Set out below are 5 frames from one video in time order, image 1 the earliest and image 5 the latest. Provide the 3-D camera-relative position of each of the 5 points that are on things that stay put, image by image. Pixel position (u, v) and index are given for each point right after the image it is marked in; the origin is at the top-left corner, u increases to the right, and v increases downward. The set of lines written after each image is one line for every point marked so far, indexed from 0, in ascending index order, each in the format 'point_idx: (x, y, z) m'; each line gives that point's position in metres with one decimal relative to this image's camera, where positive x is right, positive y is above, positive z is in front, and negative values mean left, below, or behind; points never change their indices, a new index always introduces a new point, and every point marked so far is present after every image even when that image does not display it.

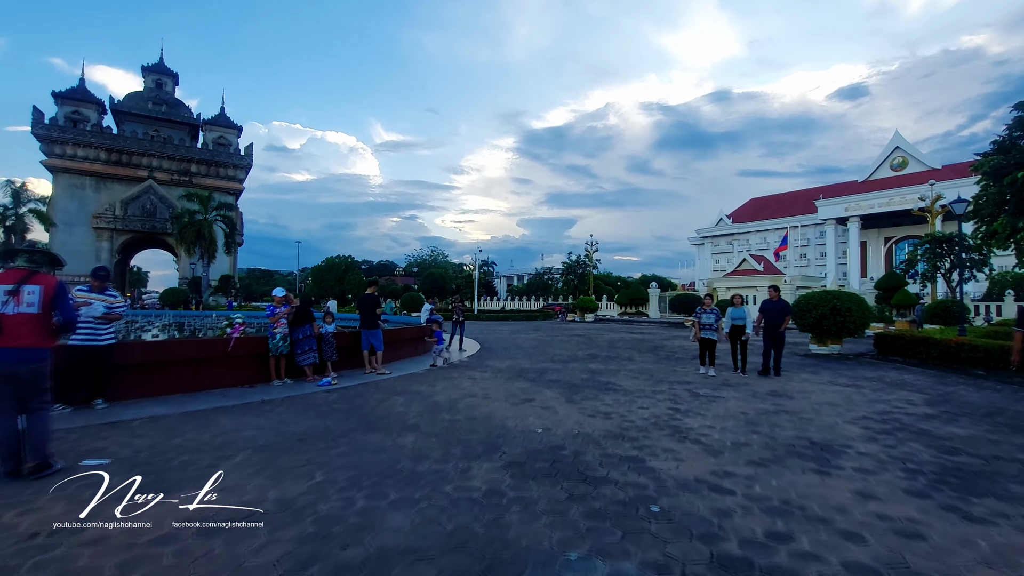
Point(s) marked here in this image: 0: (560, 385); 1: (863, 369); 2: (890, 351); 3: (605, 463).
0: (+0.7, -1.4, +8.1) m
1: (+6.9, -1.6, +10.7) m
2: (+9.4, -1.6, +13.5) m
3: (+0.7, -1.3, +4.0) m
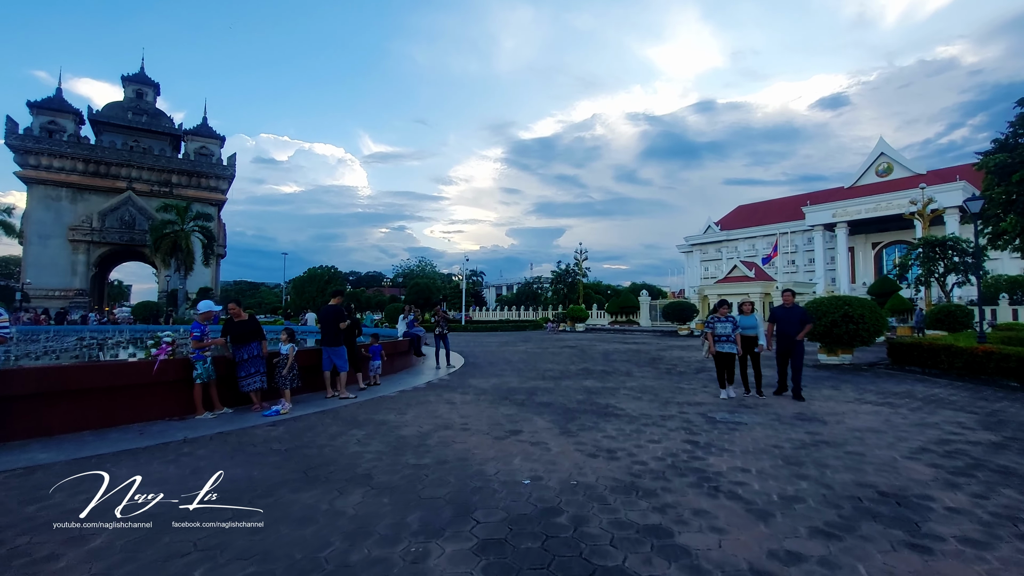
0: (+0.5, -1.5, +6.9) m
1: (+6.7, -1.7, +9.7) m
2: (+9.1, -1.7, +12.5) m
3: (+0.6, -1.3, +2.8) m
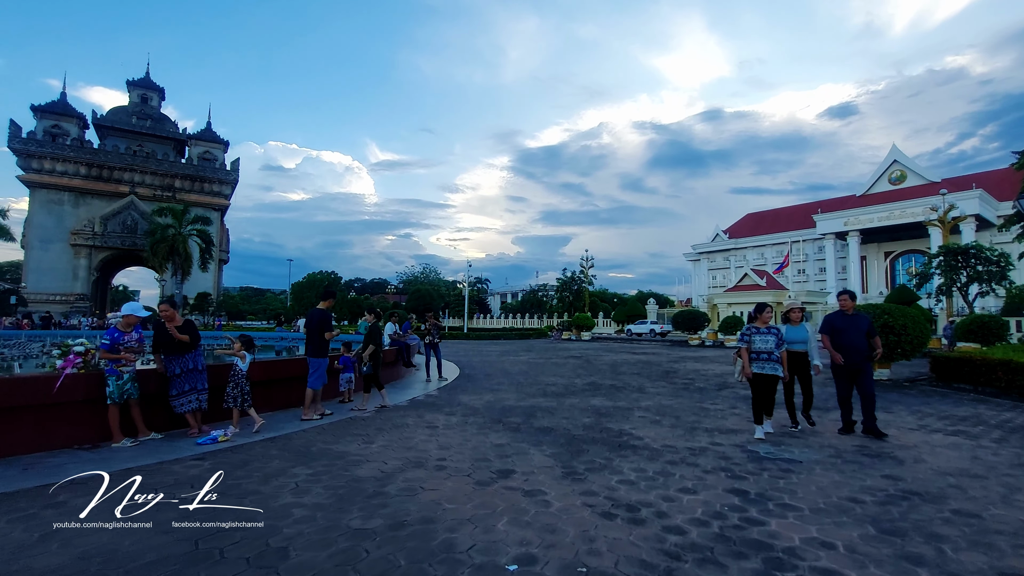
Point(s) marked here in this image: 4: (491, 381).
0: (+0.4, -1.6, +5.7) m
1: (+6.6, -1.8, +8.4) m
2: (+9.0, -1.8, +11.1) m
3: (+0.4, -1.3, +1.6) m
4: (-0.4, -1.9, +11.2) m
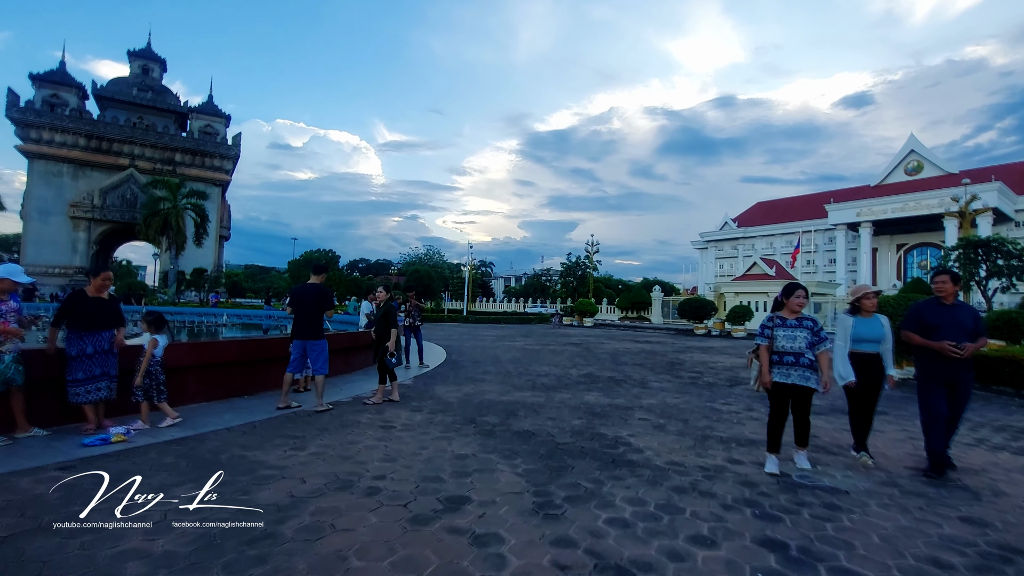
0: (+0.1, -1.3, +4.6) m
1: (+6.4, -1.7, +7.3) m
2: (+8.8, -1.7, +10.0) m
3: (+0.1, -1.2, +0.5) m
4: (-0.7, -1.5, +10.1) m
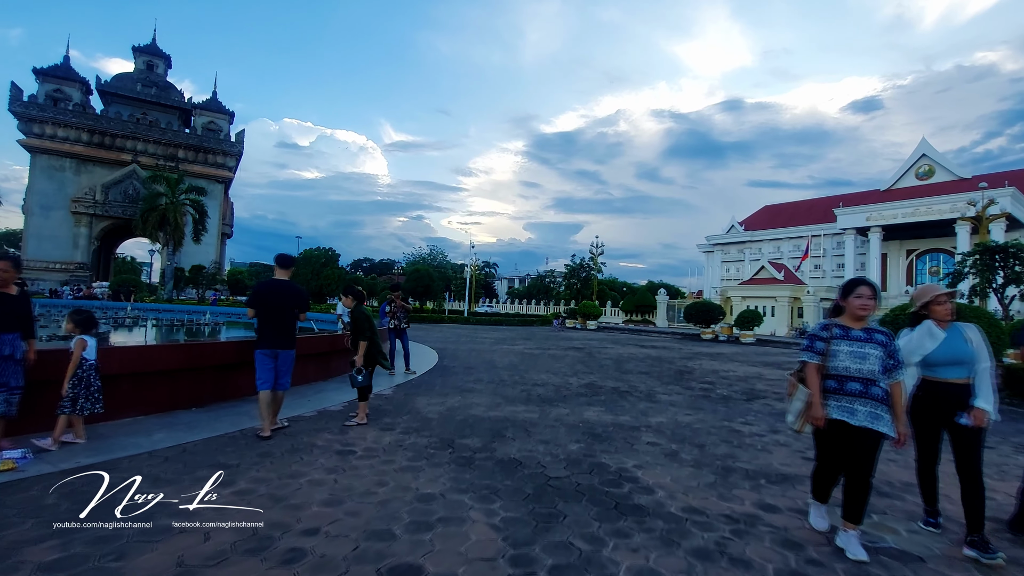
0: (0.0, -1.3, +3.7) m
1: (+6.3, -1.7, +6.4) m
2: (+8.7, -1.8, +9.0) m
3: (0.0, -1.1, -0.4) m
4: (-0.7, -1.5, +9.2) m
